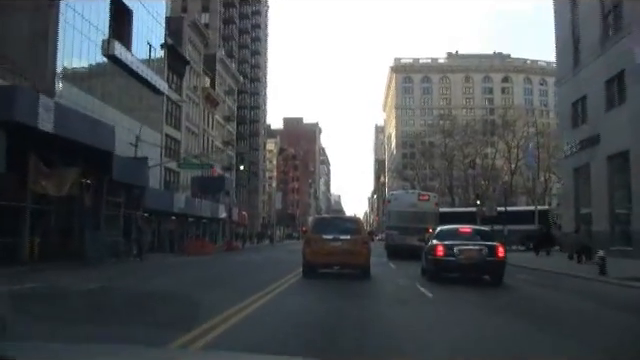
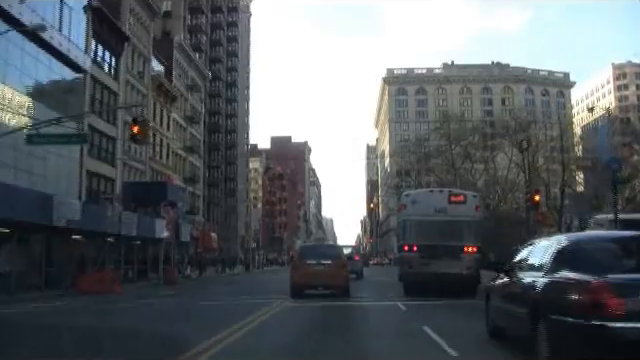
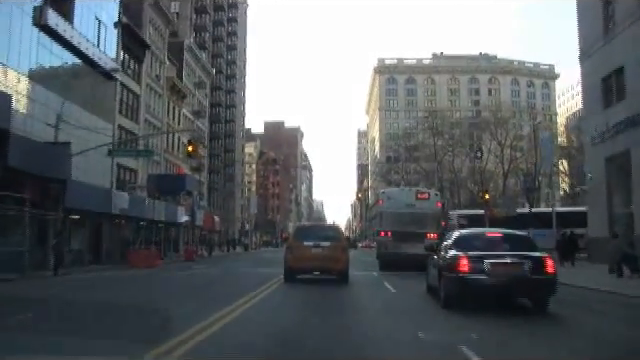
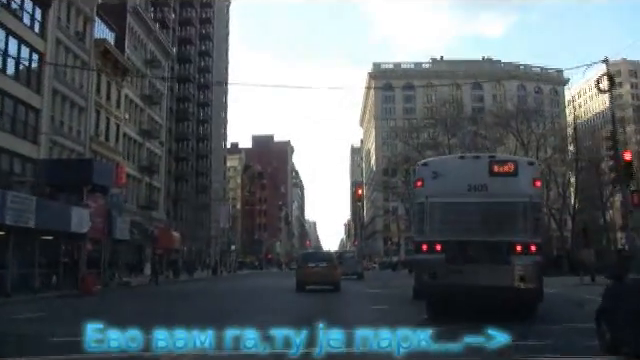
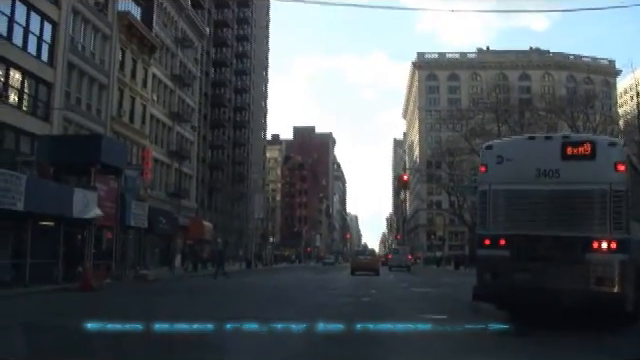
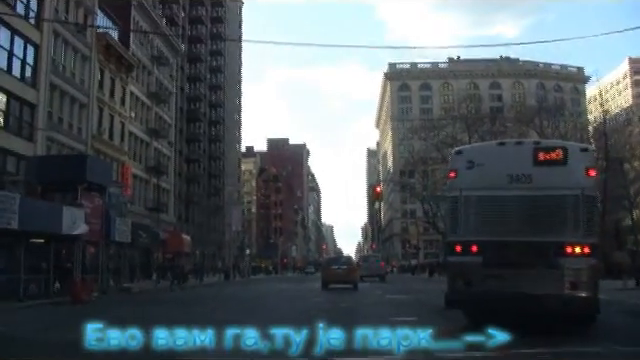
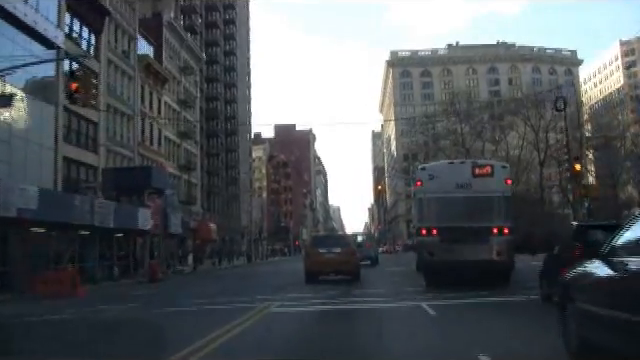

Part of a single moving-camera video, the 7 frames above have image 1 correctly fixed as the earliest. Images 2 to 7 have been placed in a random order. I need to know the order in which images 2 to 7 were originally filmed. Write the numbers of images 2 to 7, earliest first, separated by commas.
3, 2, 7, 4, 6, 5
